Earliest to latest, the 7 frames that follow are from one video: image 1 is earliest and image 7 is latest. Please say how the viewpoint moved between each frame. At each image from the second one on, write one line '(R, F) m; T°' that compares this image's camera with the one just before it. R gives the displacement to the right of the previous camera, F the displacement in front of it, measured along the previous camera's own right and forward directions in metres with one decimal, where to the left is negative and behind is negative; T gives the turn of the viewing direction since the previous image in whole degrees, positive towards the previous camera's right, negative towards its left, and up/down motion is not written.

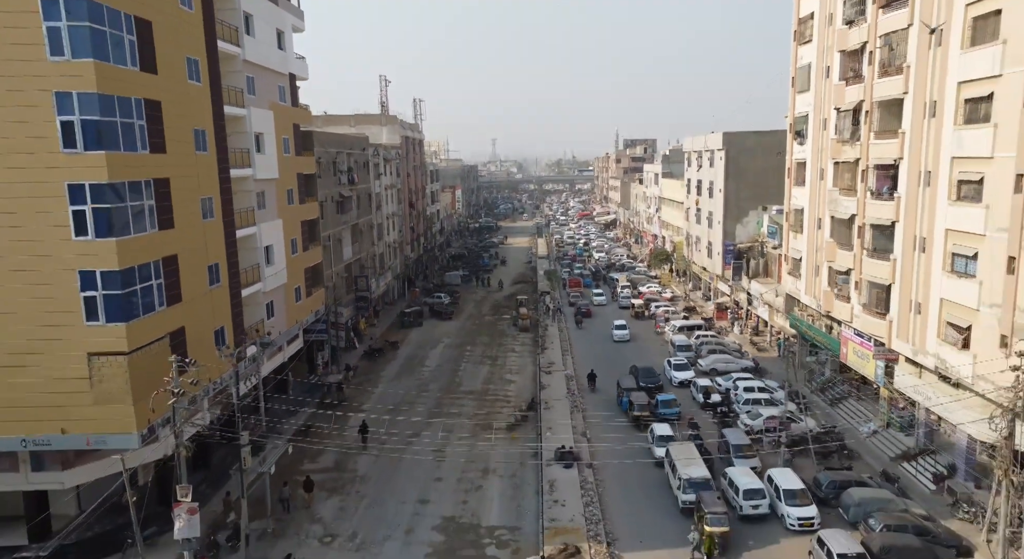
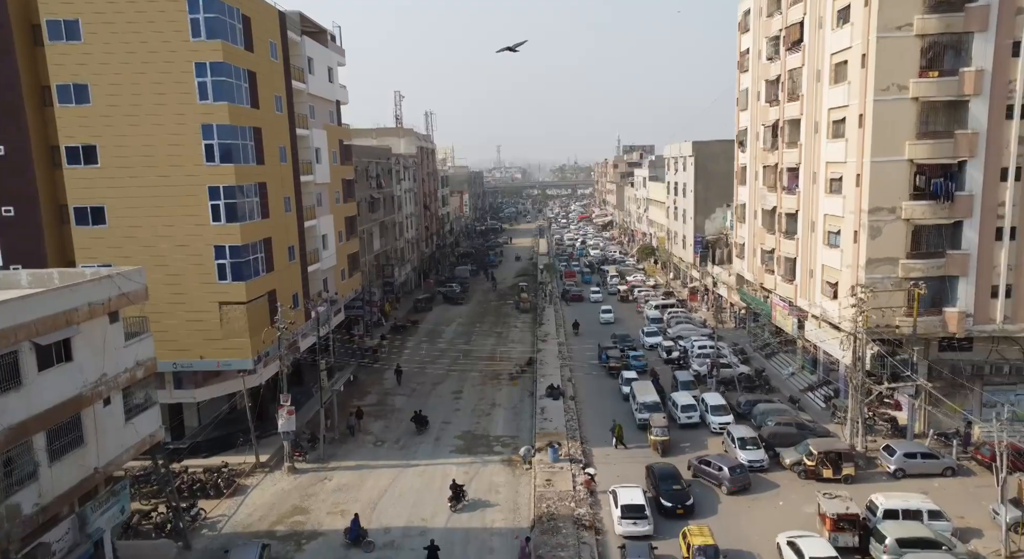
(+0.3, -9.9) m; 0°
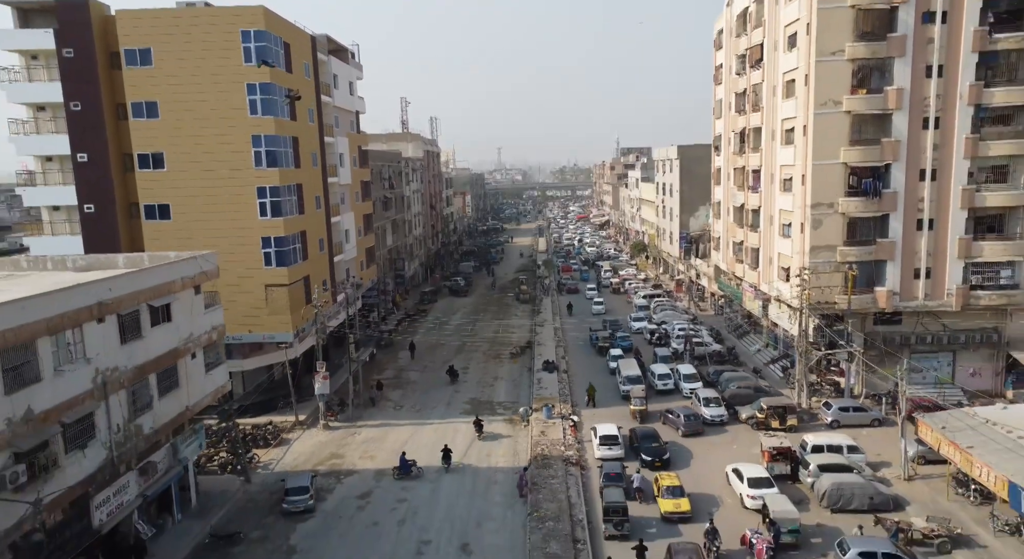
(0.0, -5.9) m; 0°
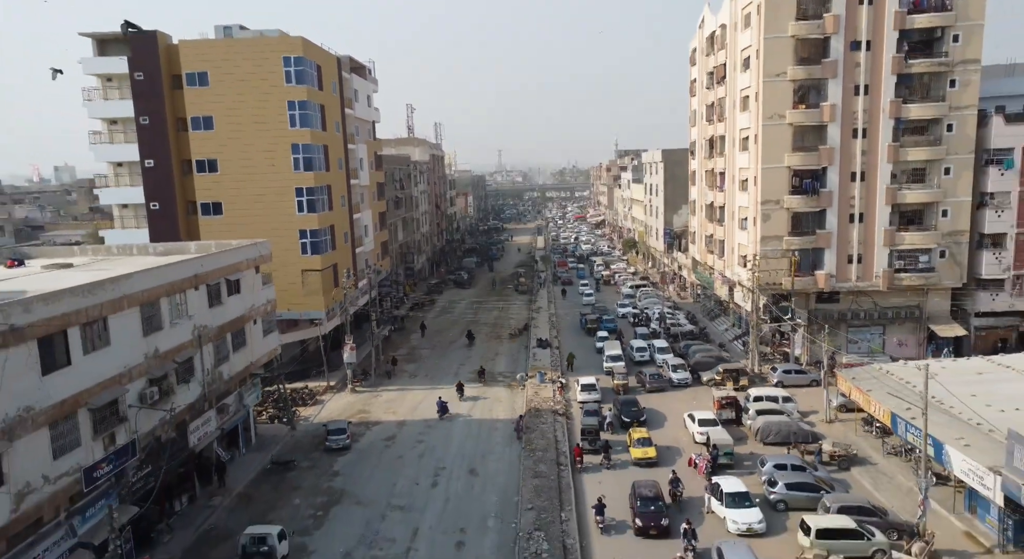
(+0.2, -6.9) m; 0°
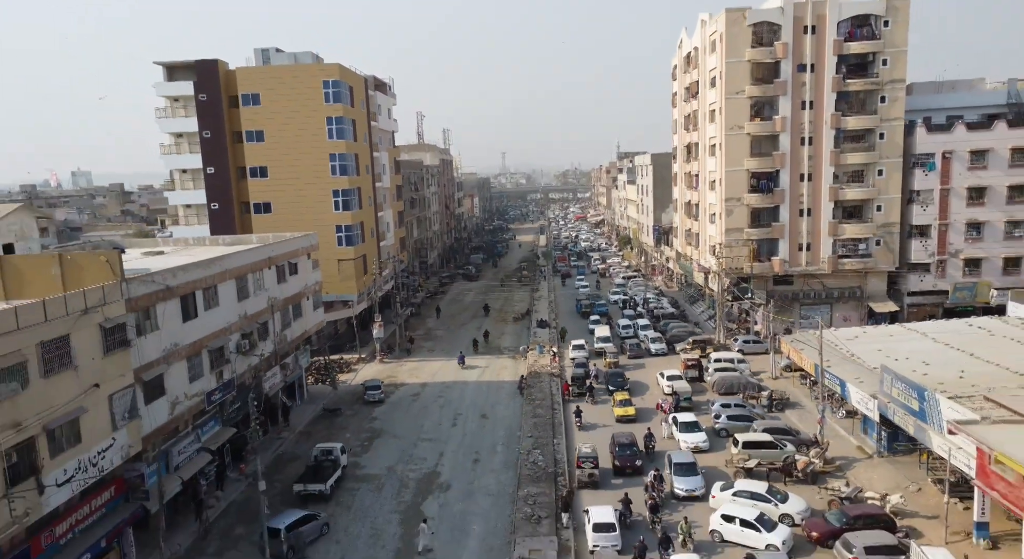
(+0.1, -8.1) m; 0°
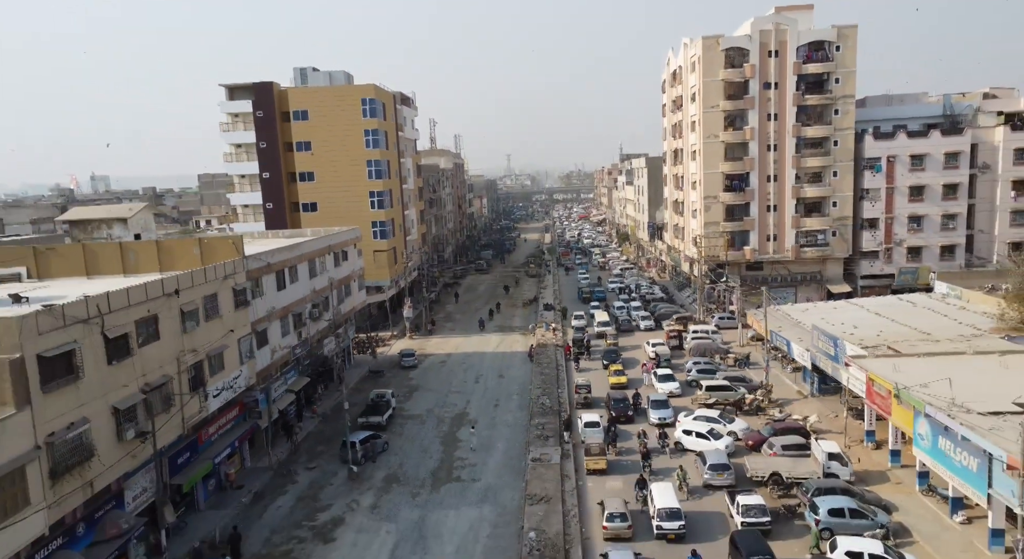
(-0.4, -8.9) m; 0°
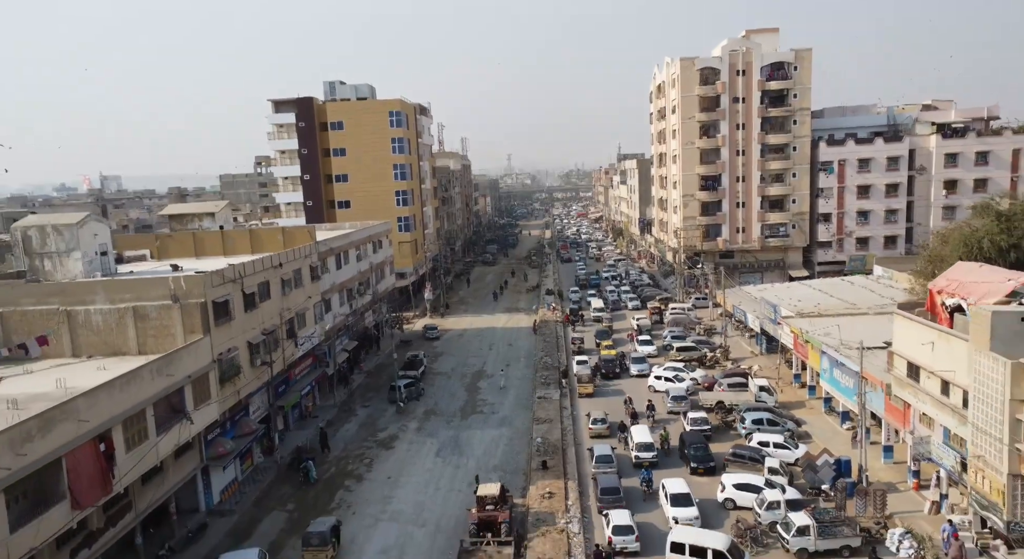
(-0.6, -9.9) m; 0°
